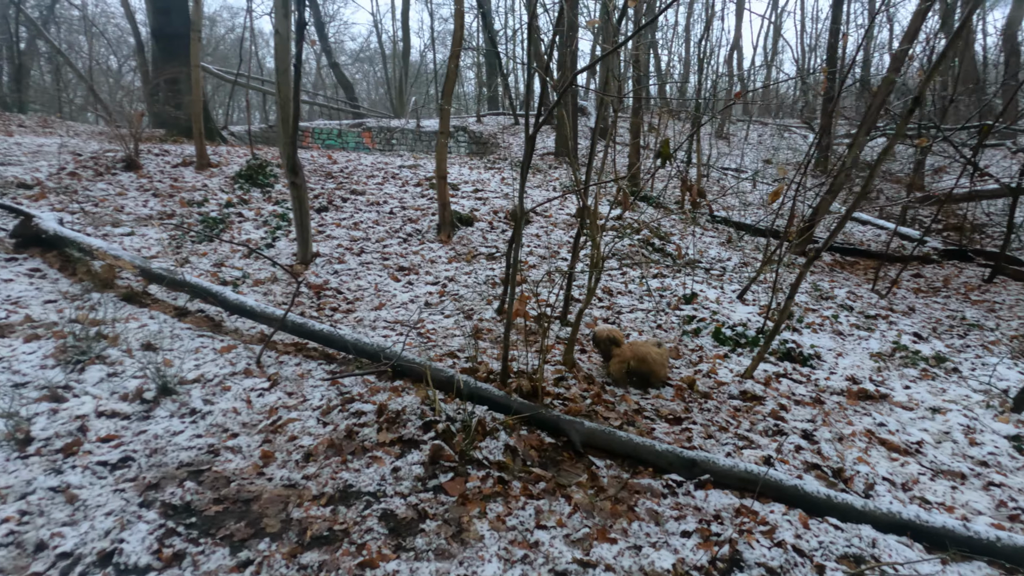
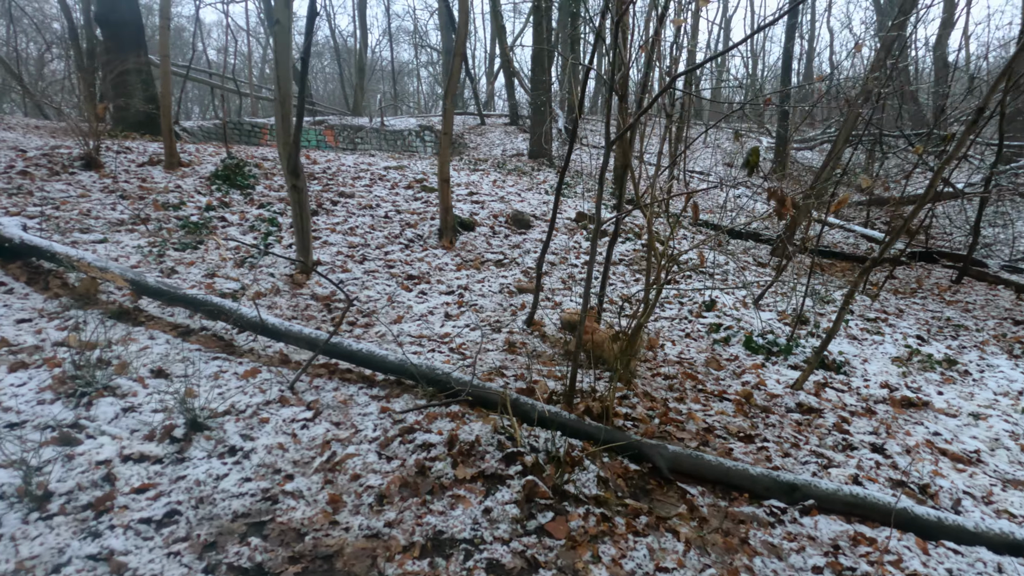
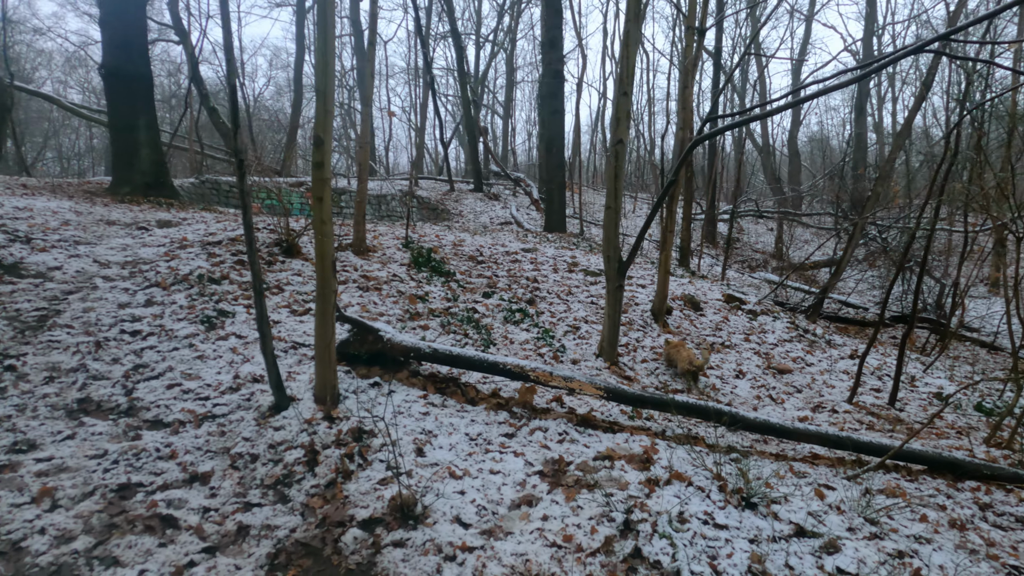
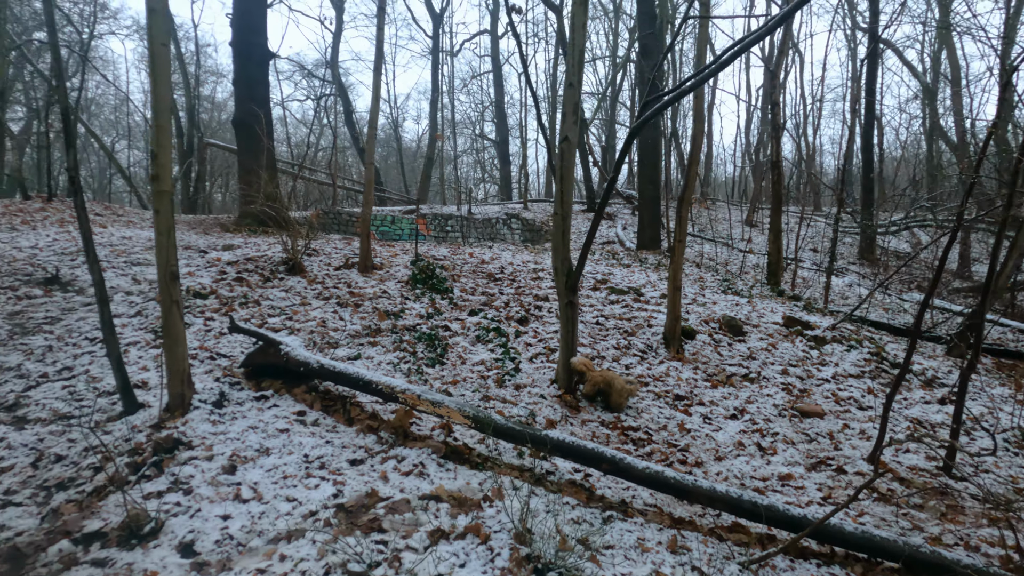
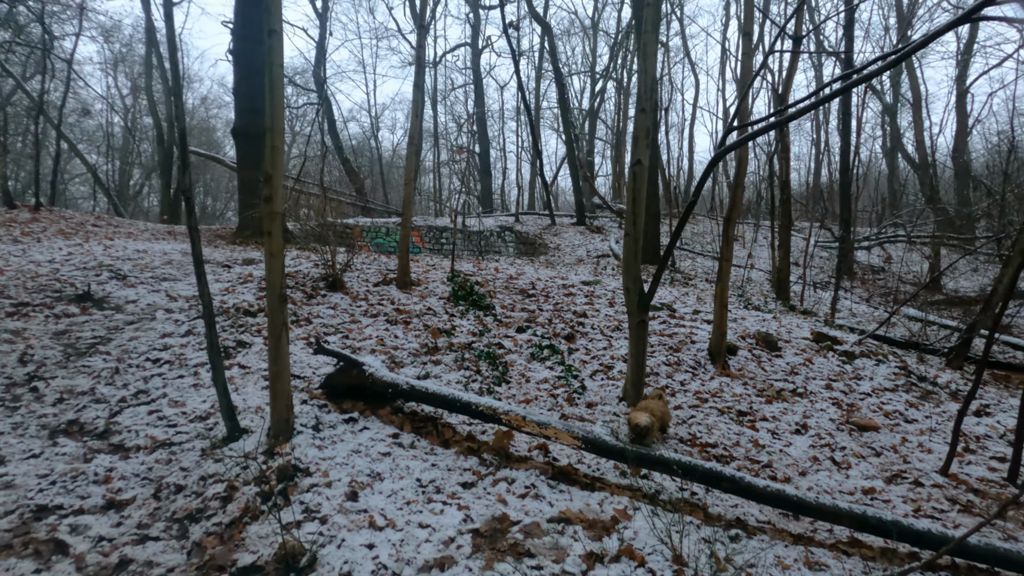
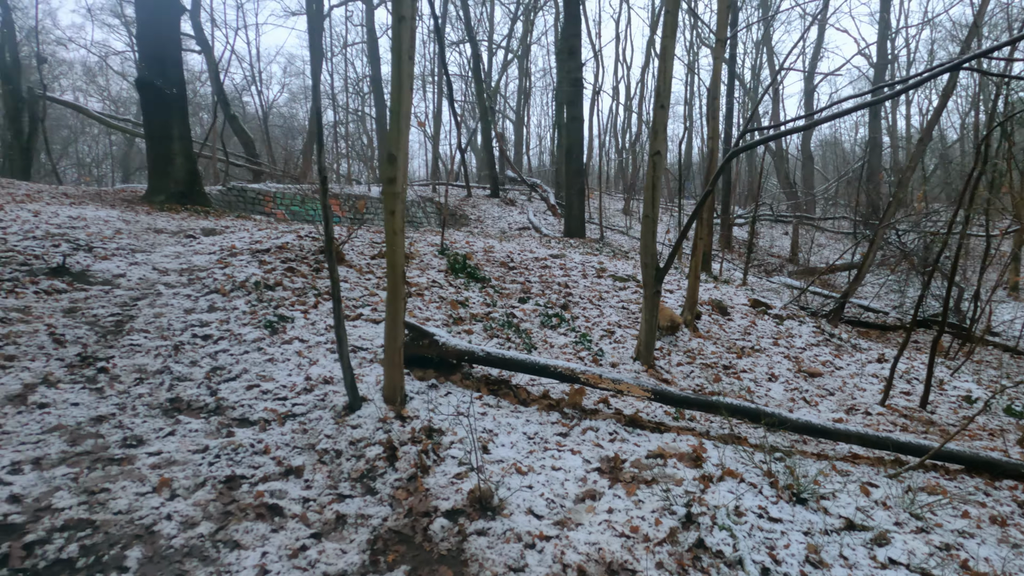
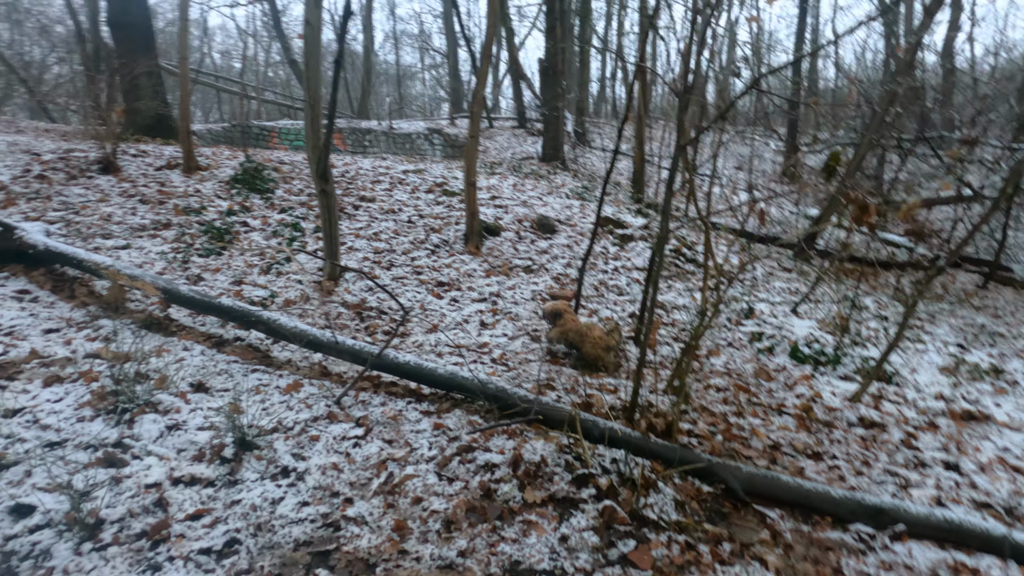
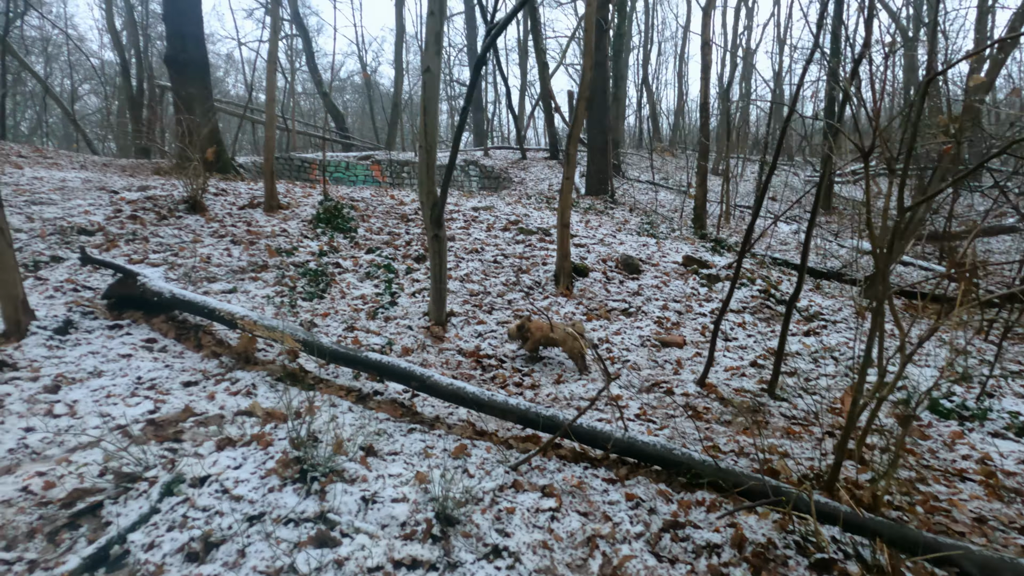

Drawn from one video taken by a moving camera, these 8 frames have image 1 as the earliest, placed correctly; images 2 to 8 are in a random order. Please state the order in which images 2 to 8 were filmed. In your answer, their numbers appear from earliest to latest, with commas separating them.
2, 7, 8, 4, 5, 3, 6
